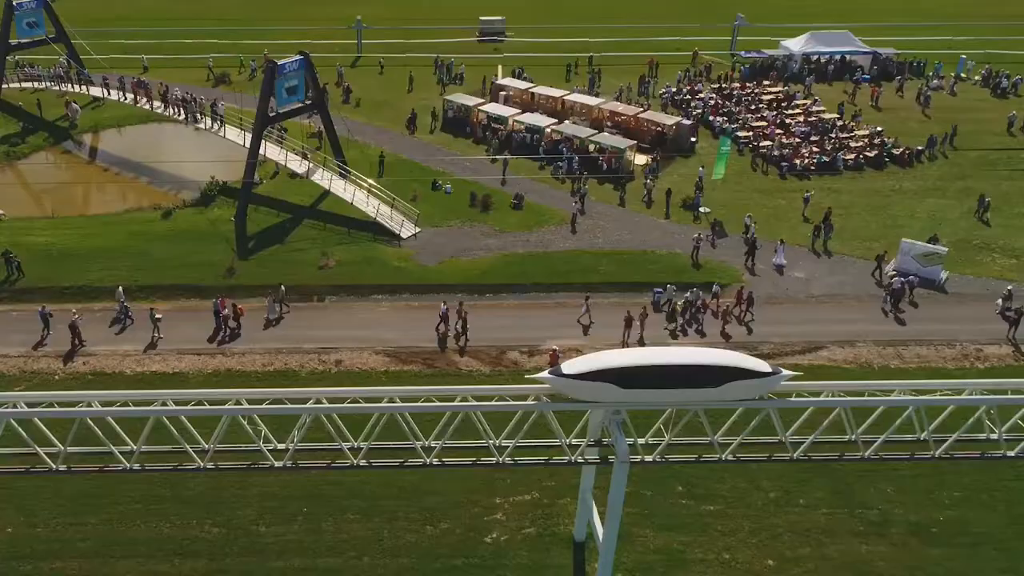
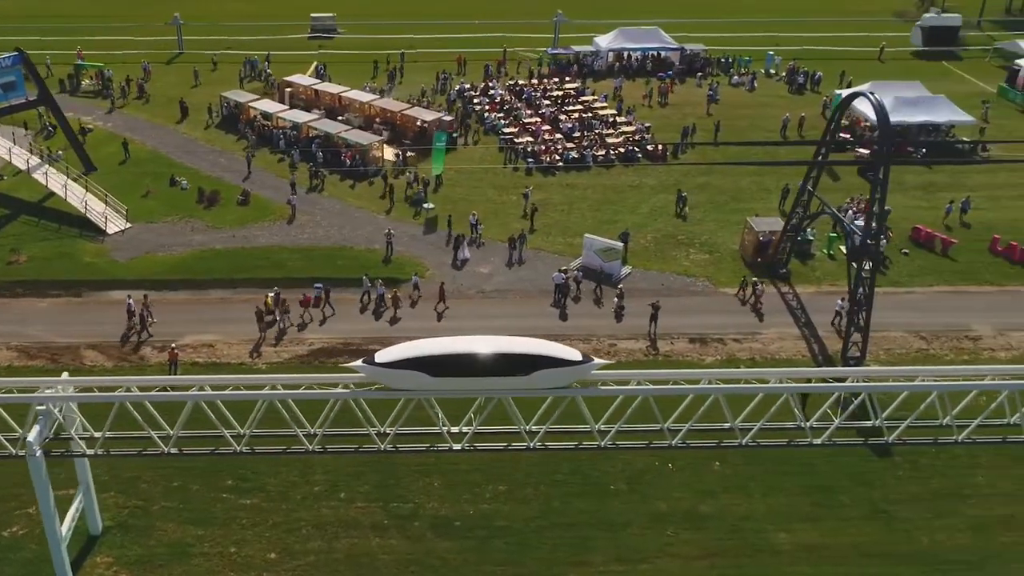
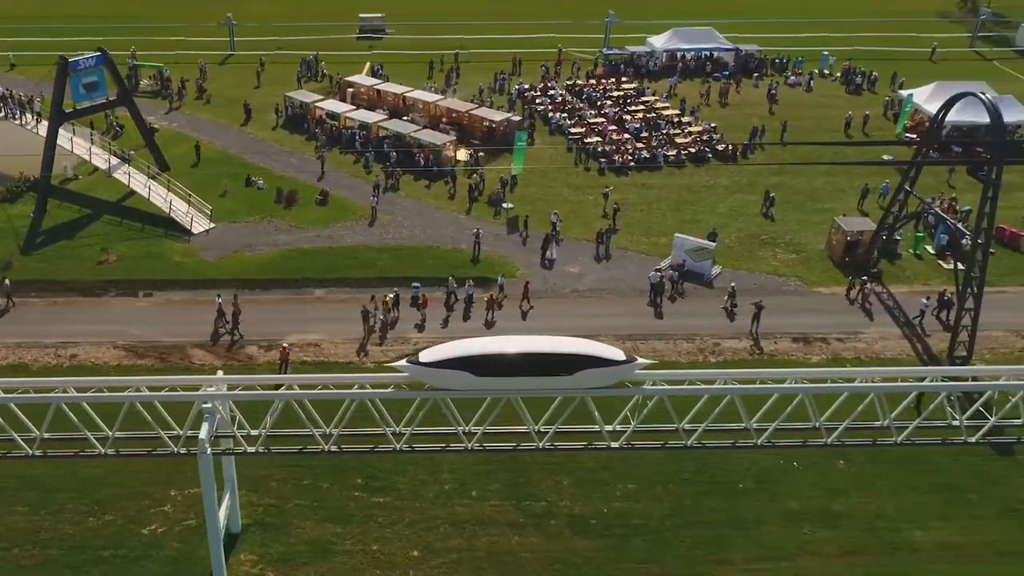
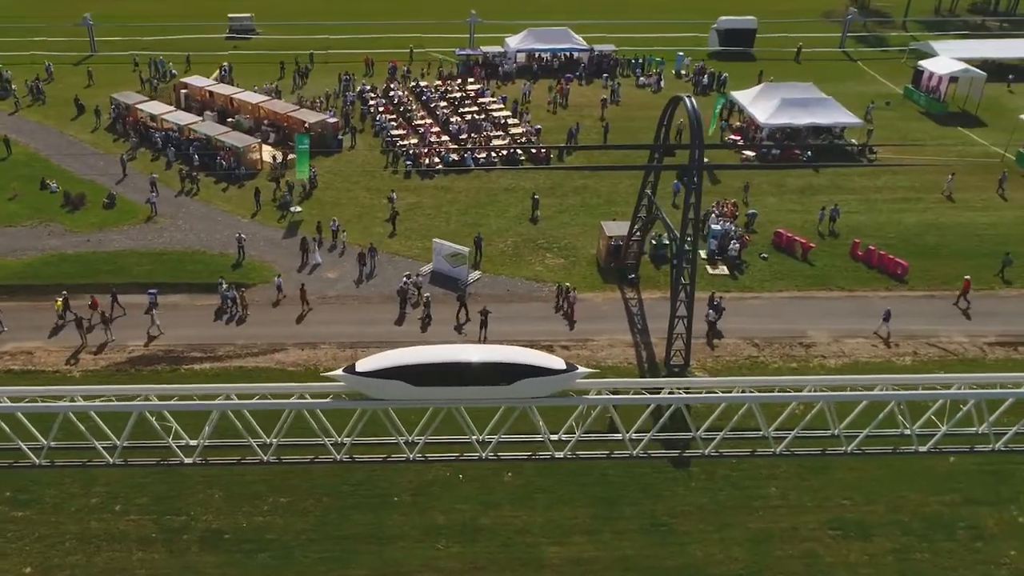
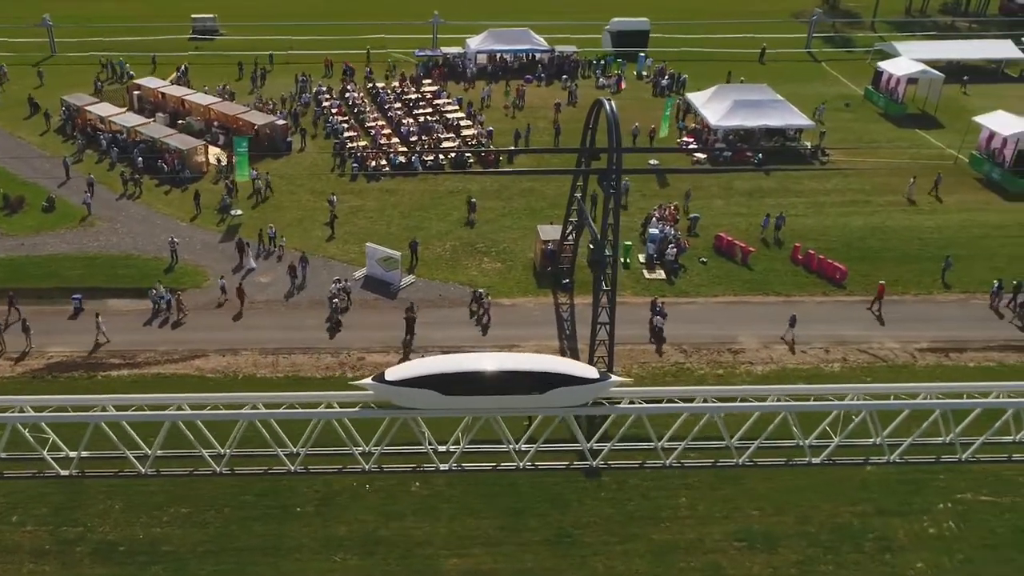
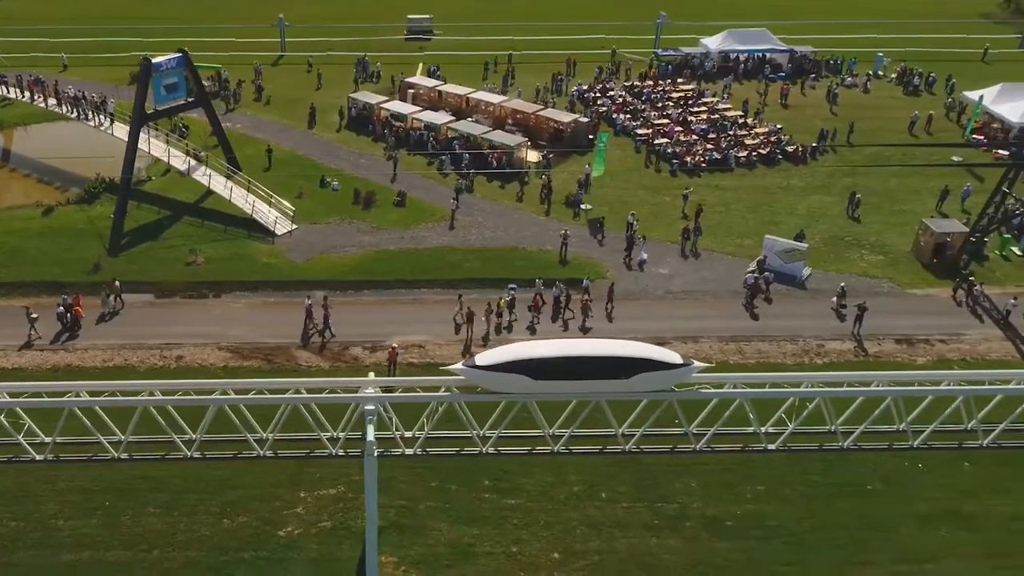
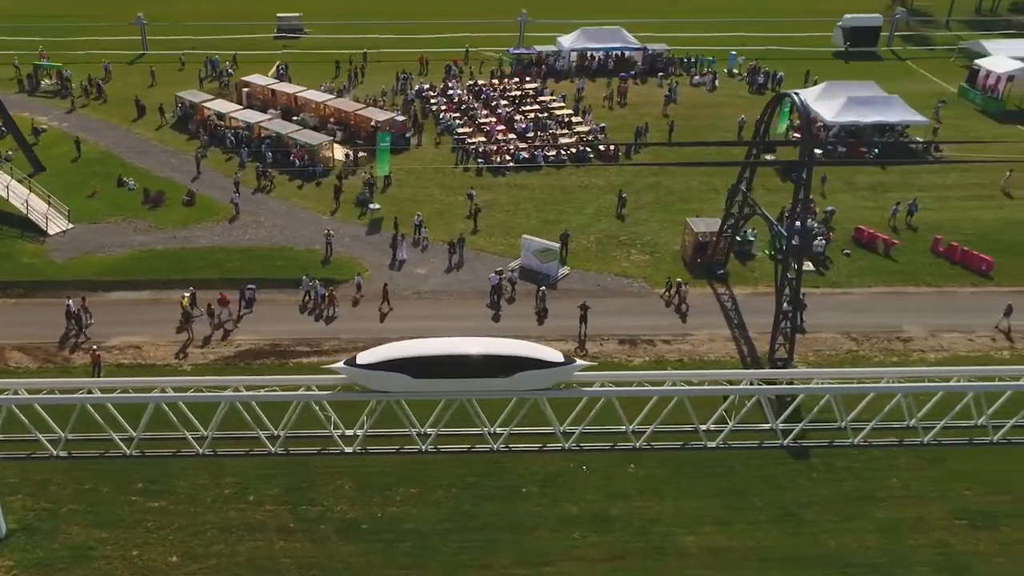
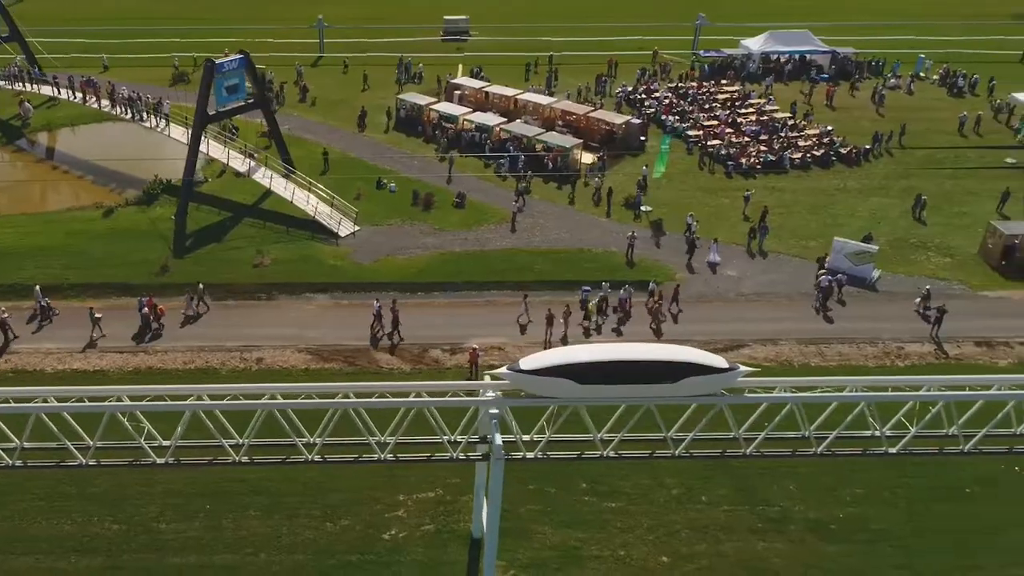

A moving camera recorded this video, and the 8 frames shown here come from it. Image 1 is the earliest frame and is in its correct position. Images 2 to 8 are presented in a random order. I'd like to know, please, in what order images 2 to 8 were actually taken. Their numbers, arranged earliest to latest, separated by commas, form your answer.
8, 6, 3, 2, 7, 4, 5
